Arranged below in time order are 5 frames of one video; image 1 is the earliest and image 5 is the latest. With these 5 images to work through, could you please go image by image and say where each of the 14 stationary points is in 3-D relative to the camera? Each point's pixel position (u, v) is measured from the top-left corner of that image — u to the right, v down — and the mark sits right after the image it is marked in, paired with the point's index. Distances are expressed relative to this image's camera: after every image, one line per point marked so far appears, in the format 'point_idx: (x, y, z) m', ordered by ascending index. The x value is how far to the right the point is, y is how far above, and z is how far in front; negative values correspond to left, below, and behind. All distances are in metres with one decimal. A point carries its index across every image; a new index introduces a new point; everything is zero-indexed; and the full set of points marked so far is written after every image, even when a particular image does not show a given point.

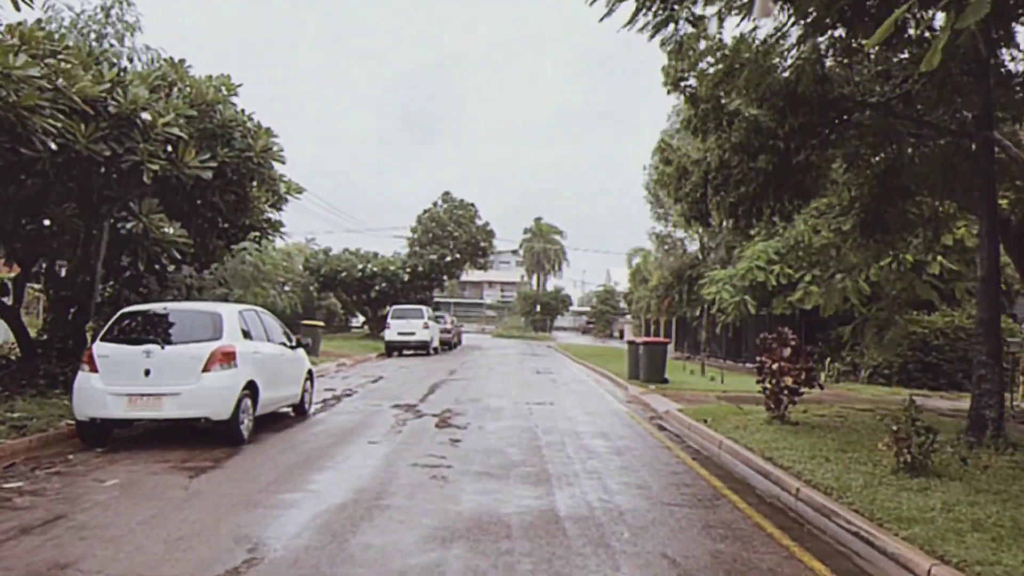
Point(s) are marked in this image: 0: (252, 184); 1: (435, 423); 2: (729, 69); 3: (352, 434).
0: (-6.2, +2.5, +16.0) m
1: (-1.6, -2.7, +13.5) m
2: (+4.0, +4.0, +12.3) m
3: (-2.9, -2.7, +12.2) m
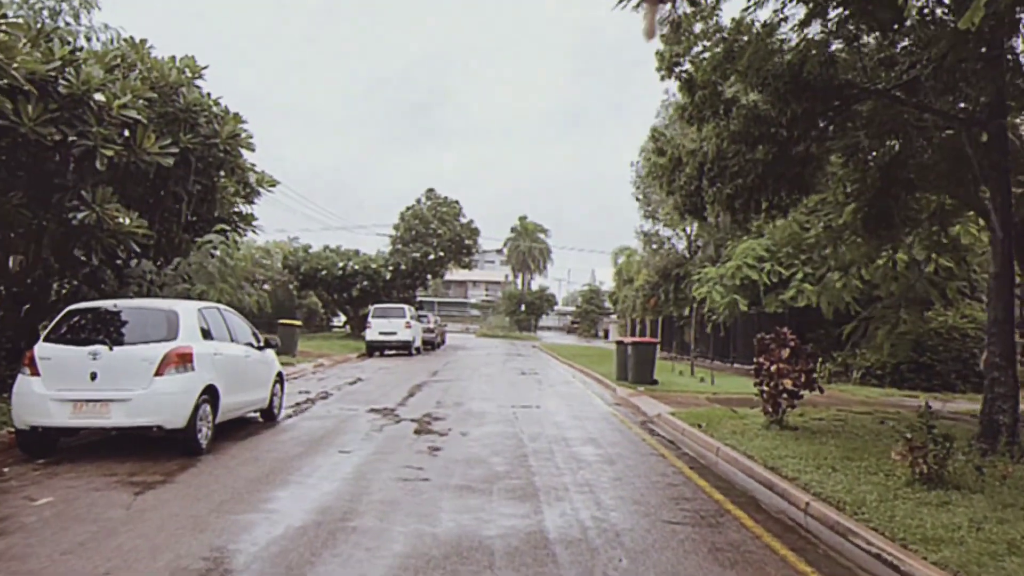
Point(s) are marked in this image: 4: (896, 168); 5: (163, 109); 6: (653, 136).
0: (-6.5, +2.6, +15.0) m
1: (-1.9, -2.7, +12.6) m
2: (+3.7, +4.1, +11.6) m
3: (-3.2, -2.6, +11.4) m
4: (+7.4, +2.3, +12.8) m
5: (-7.3, +3.8, +14.0) m
6: (+2.9, +3.2, +13.9) m
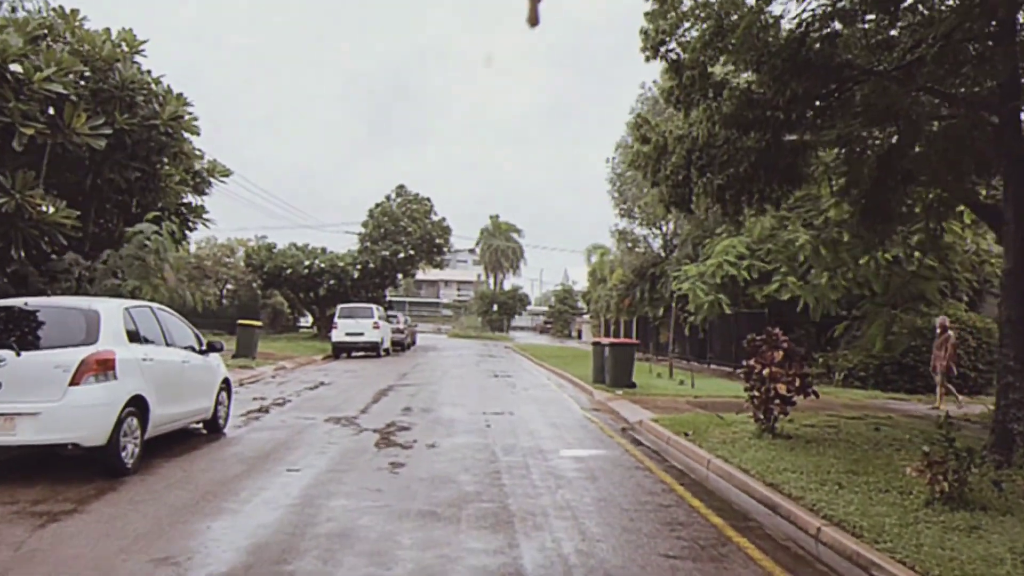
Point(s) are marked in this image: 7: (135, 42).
0: (-7.1, +2.6, +13.6) m
1: (-2.3, -2.6, +11.4) m
2: (+3.3, +4.1, +10.6) m
3: (-3.6, -2.6, +10.1) m
4: (+6.9, +2.3, +12.0) m
5: (-7.8, +3.8, +12.6) m
6: (+2.4, +3.2, +12.9) m
7: (-7.5, +4.9, +13.4) m
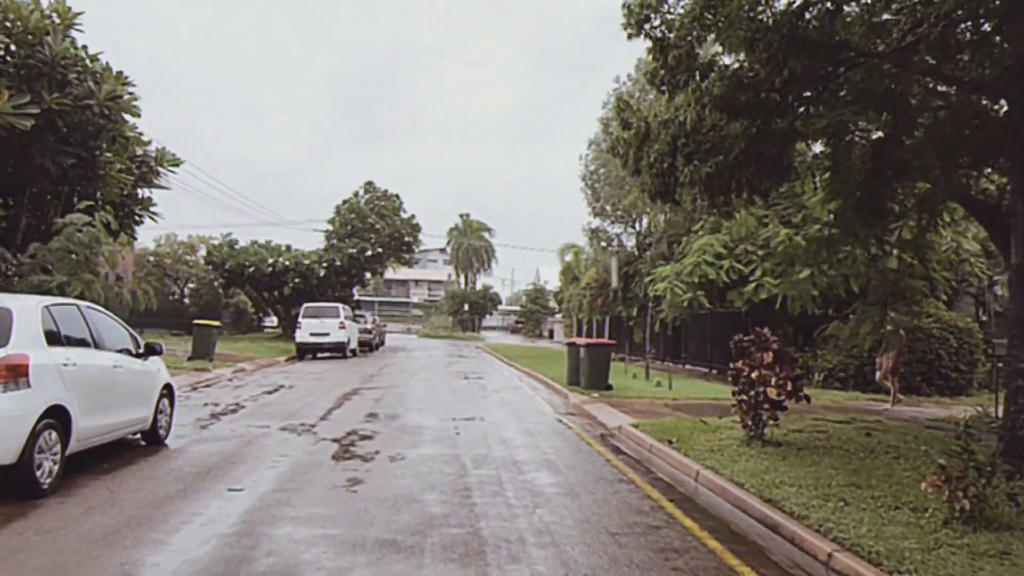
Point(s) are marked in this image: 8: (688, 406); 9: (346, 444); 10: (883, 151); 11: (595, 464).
0: (-7.6, +2.7, +12.4) m
1: (-2.8, -2.6, +10.4) m
2: (+2.9, +4.2, +9.8) m
3: (-4.0, -2.5, +9.0) m
4: (+6.4, +2.4, +11.4) m
5: (-8.3, +3.9, +11.4) m
6: (+1.9, +3.2, +12.1) m
7: (-8.0, +5.0, +12.1) m
8: (+4.4, -2.9, +16.7) m
9: (-2.7, -2.6, +11.1) m
10: (+6.3, +2.3, +11.4) m
11: (+1.3, -2.7, +10.3) m
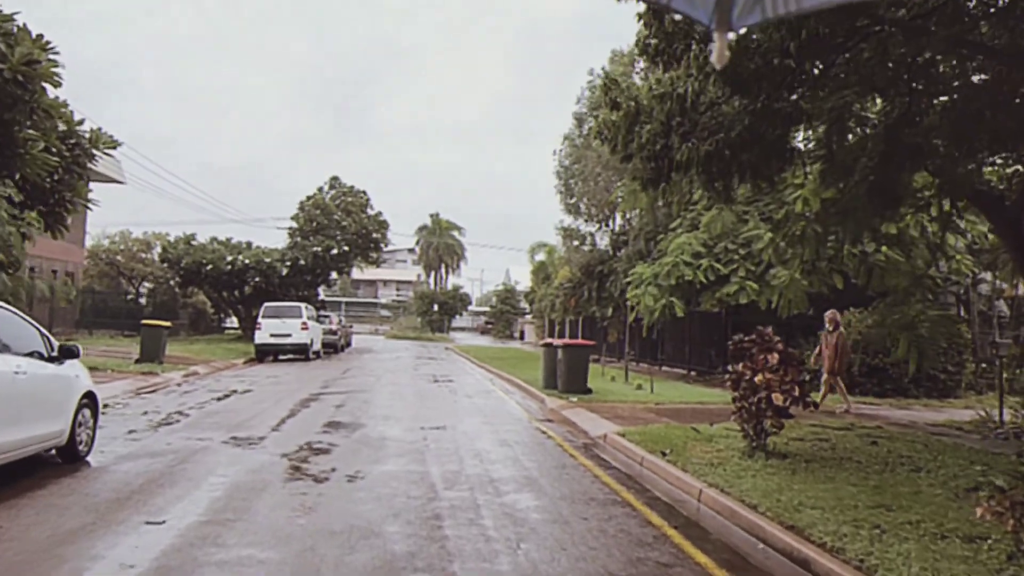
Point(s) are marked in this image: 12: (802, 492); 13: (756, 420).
0: (-8.0, +2.8, +10.8) m
1: (-3.1, -2.5, +9.0) m
2: (+2.6, +4.2, +8.7) m
3: (-4.3, -2.4, +7.6) m
4: (+6.0, +2.4, +10.4) m
5: (-8.7, +4.0, +9.7) m
6: (+1.5, +3.3, +10.9) m
7: (-8.4, +5.1, +10.5) m
8: (+3.8, -2.8, +15.6) m
9: (-3.1, -2.5, +9.7) m
10: (+5.9, +2.4, +10.4) m
11: (+1.0, -2.6, +9.0) m
12: (+3.4, -2.4, +7.9) m
13: (+3.7, -2.0, +10.0) m
